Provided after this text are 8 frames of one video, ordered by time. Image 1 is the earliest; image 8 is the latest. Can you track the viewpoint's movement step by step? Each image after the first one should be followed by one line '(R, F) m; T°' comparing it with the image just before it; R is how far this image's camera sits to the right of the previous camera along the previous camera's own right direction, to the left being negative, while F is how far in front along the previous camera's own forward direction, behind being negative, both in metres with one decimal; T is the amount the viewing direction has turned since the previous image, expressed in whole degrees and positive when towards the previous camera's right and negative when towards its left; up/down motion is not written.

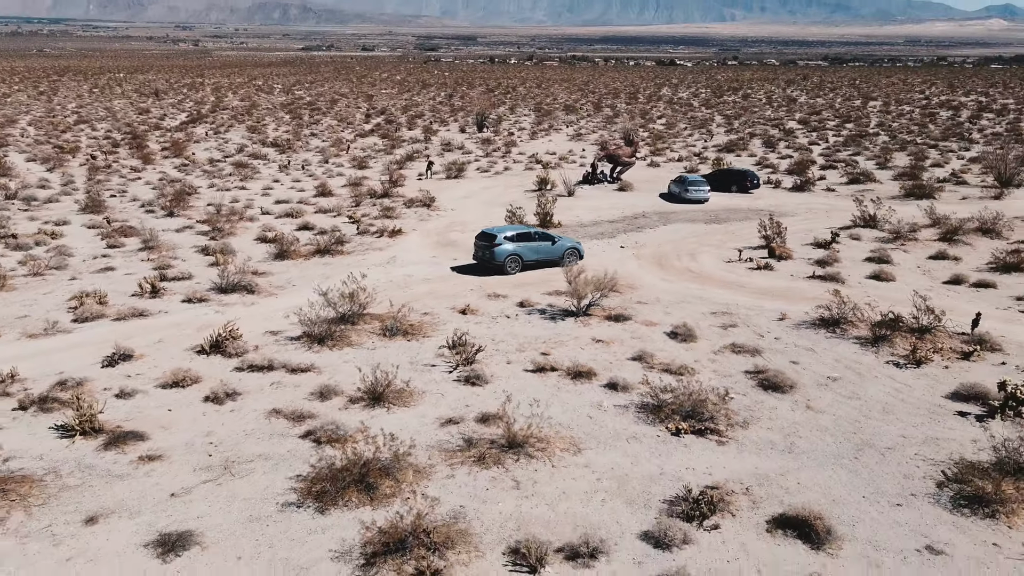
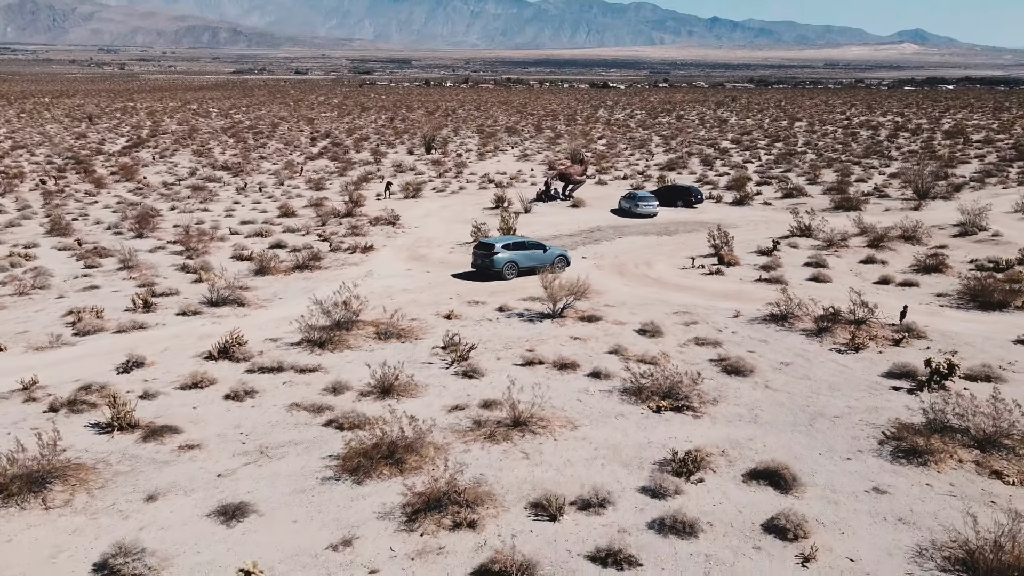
(-0.8, -1.2) m; +4°
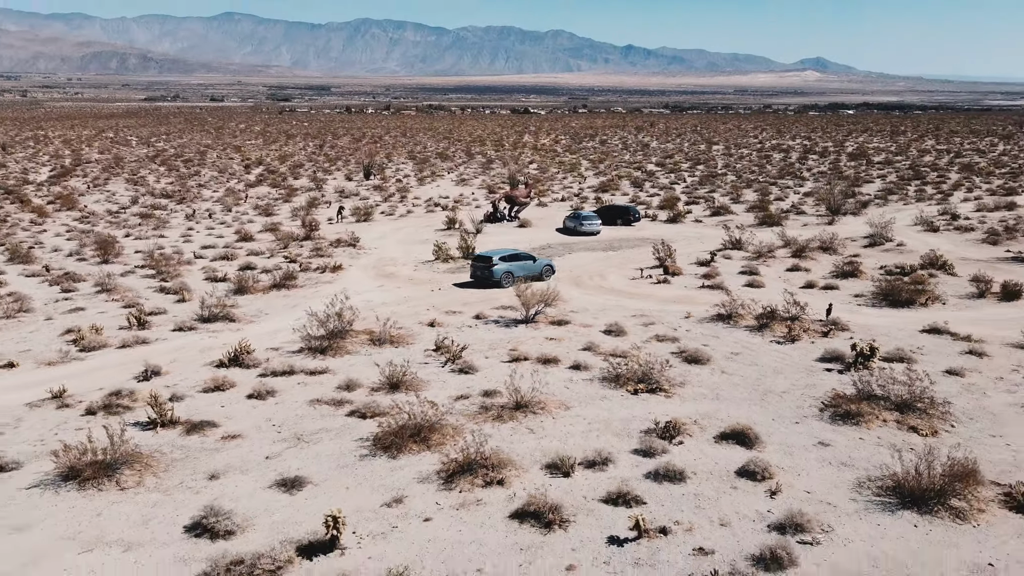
(-1.1, -1.6) m; +5°
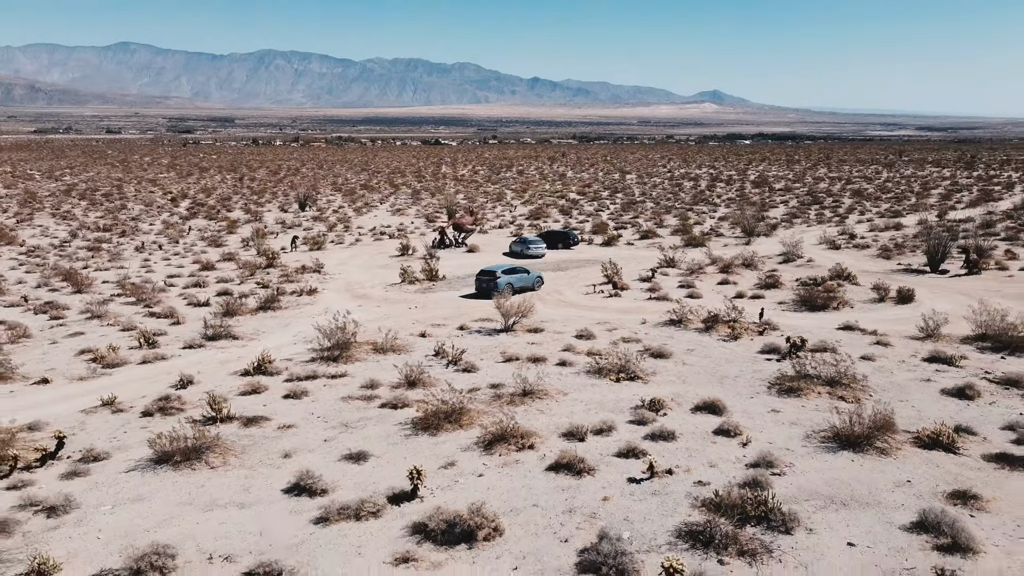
(-1.6, -2.2) m; +6°
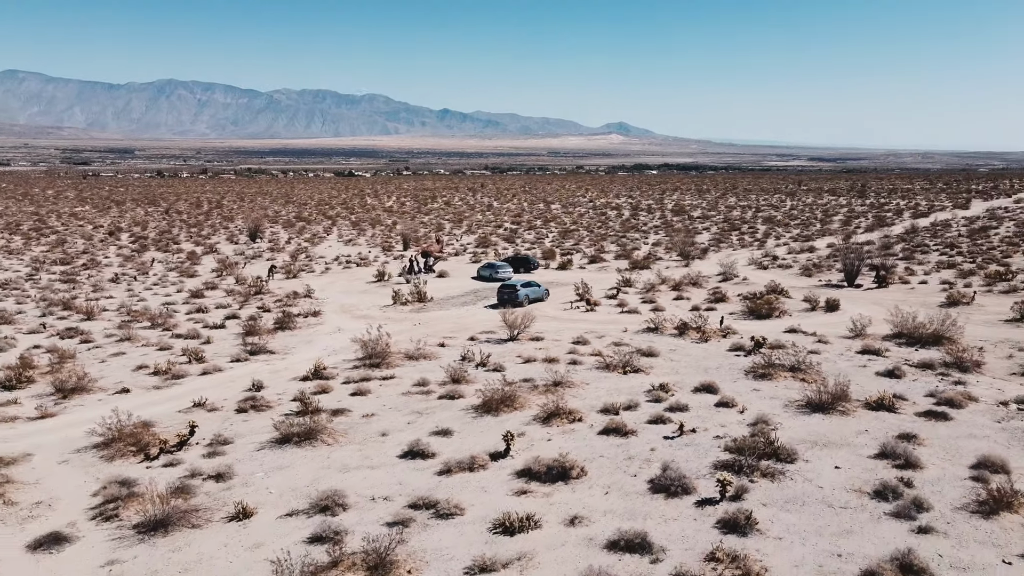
(-2.5, -3.0) m; +6°
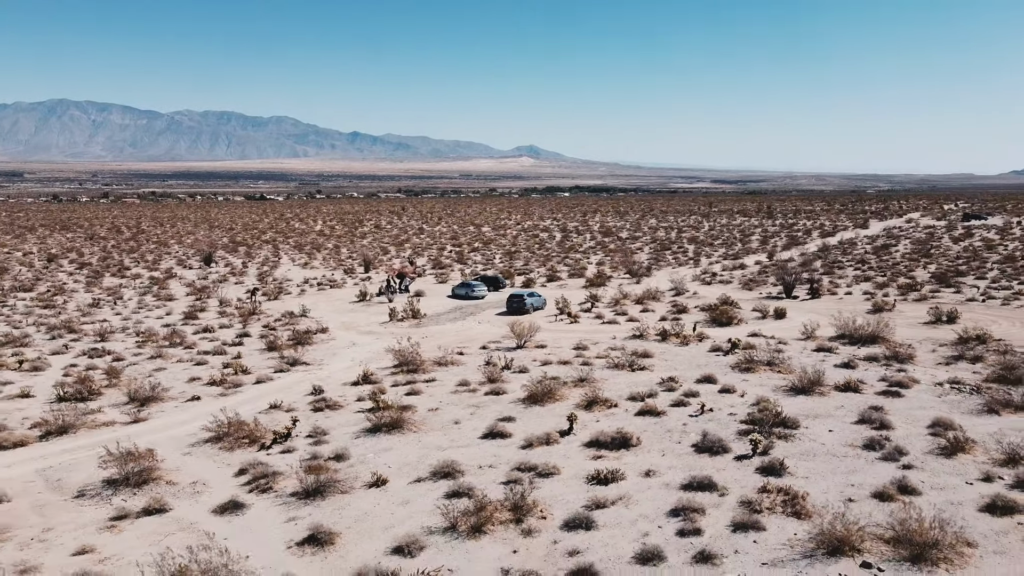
(-2.9, -2.9) m; +6°
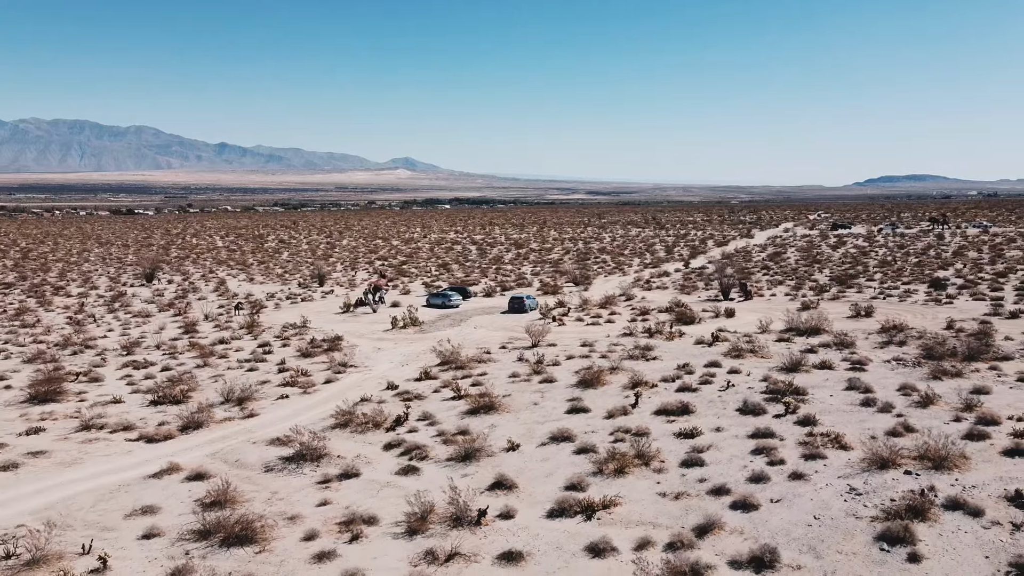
(-4.8, -3.4) m; +8°
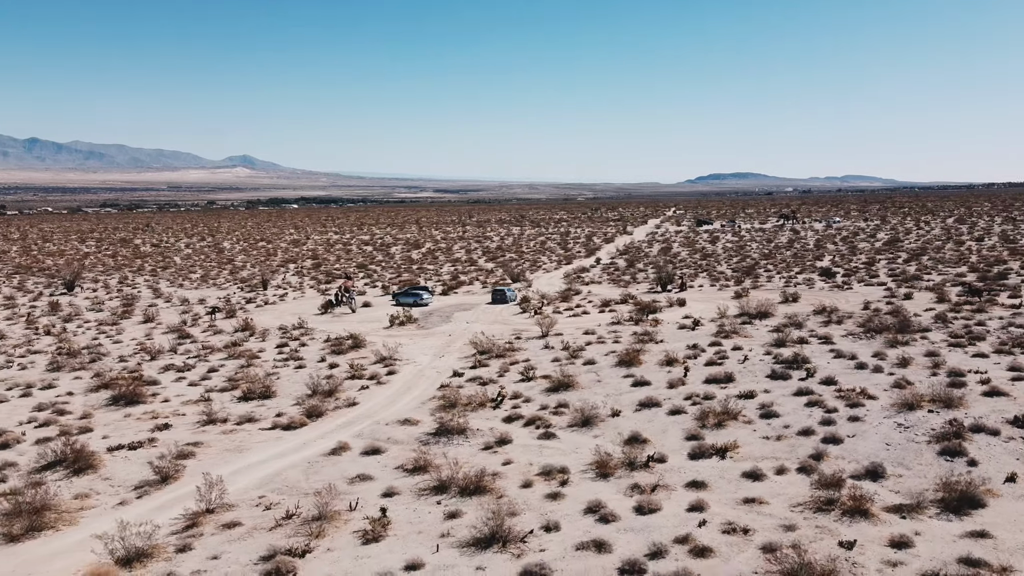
(-6.4, -2.9) m; +11°
